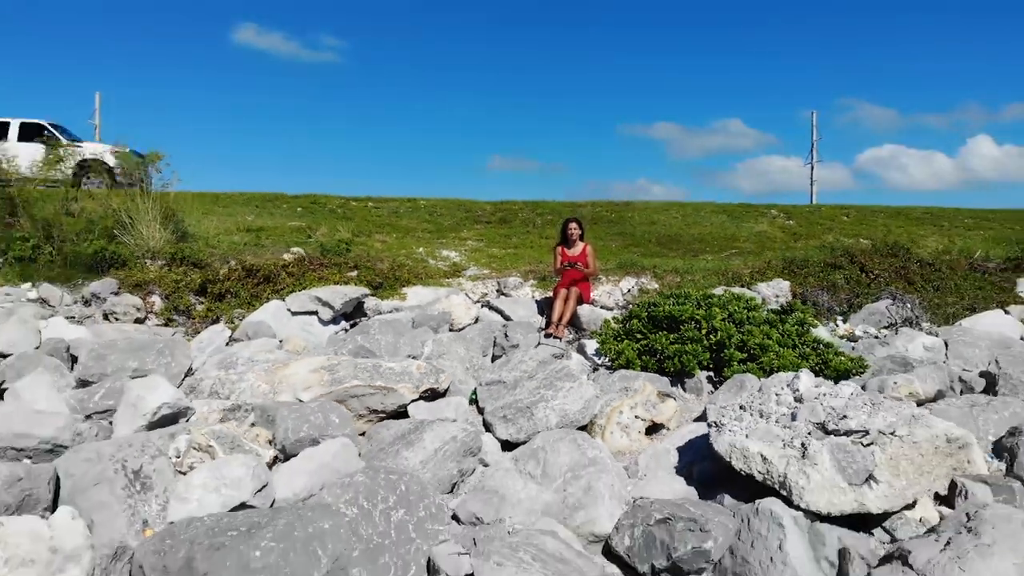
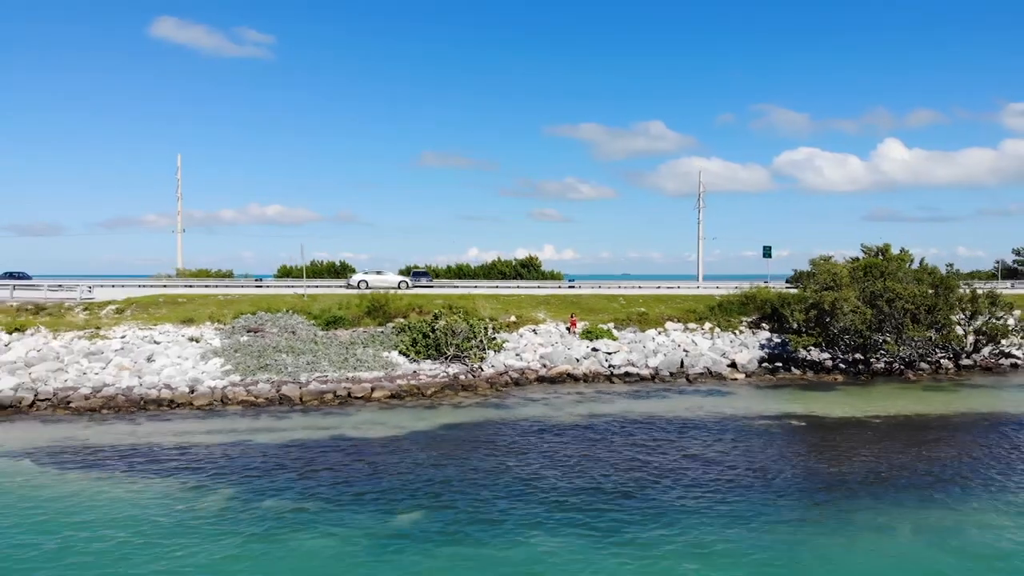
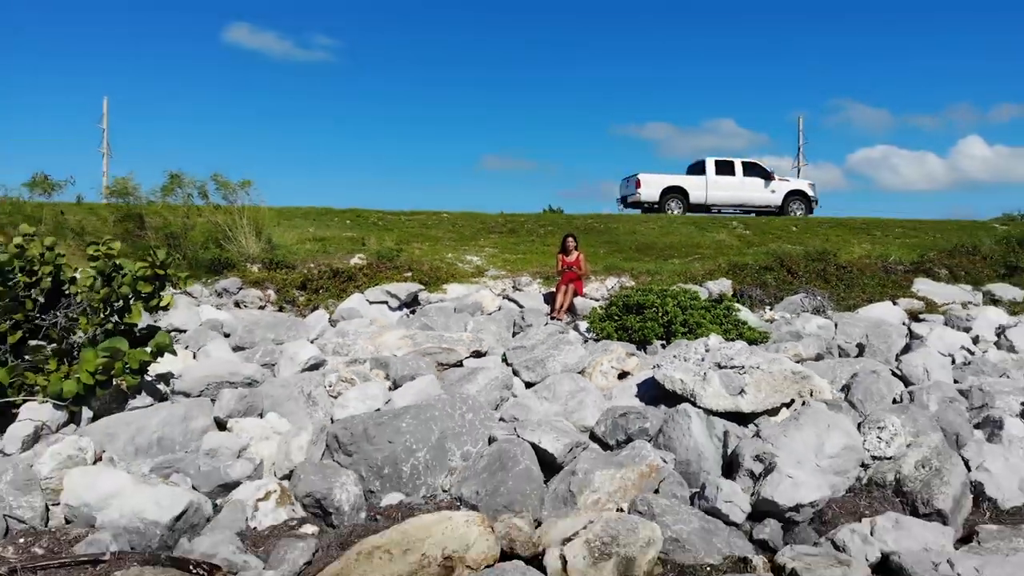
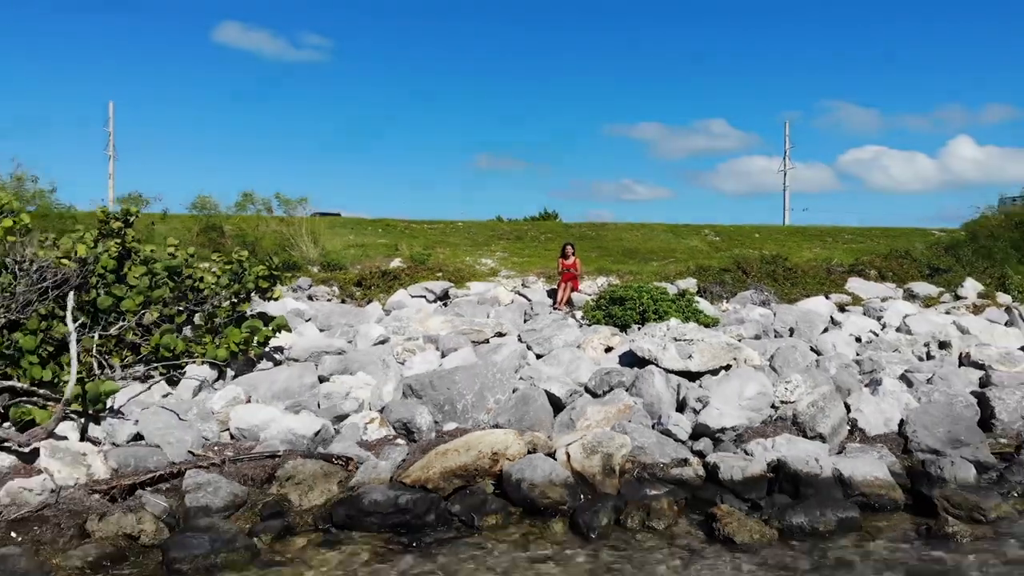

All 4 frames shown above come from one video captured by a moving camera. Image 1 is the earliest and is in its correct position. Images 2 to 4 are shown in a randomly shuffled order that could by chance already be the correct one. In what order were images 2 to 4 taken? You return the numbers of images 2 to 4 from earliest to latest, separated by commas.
3, 4, 2
